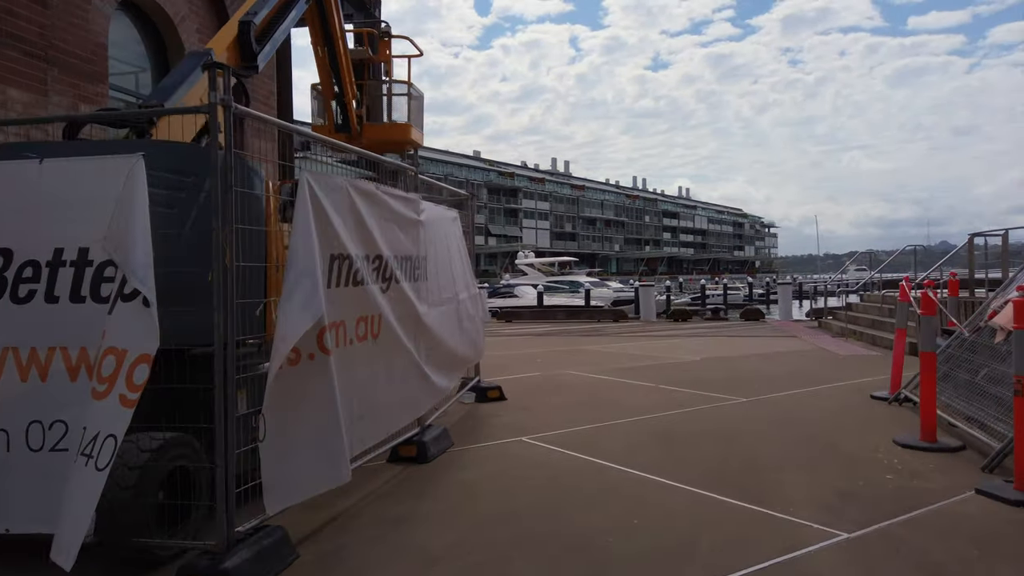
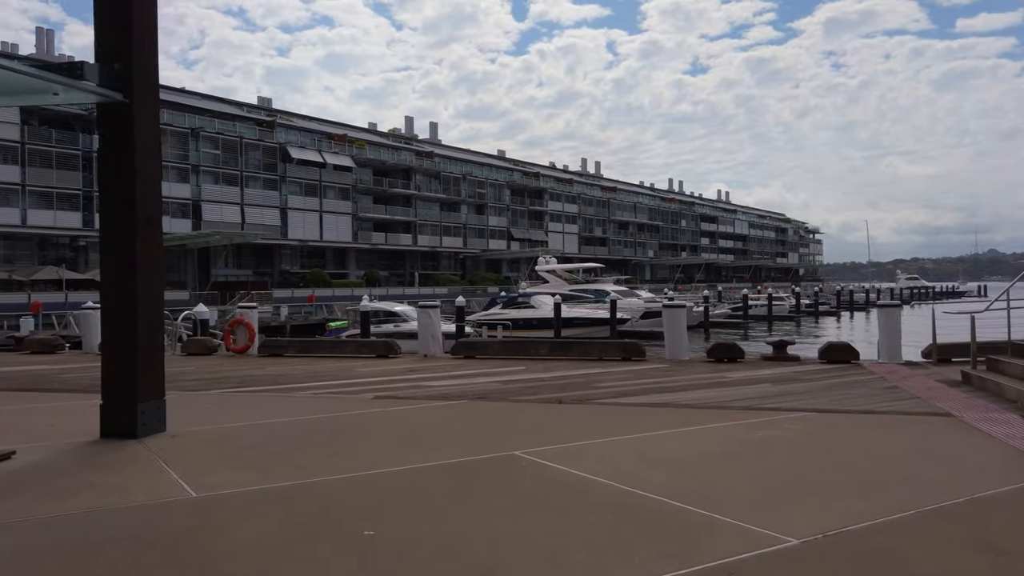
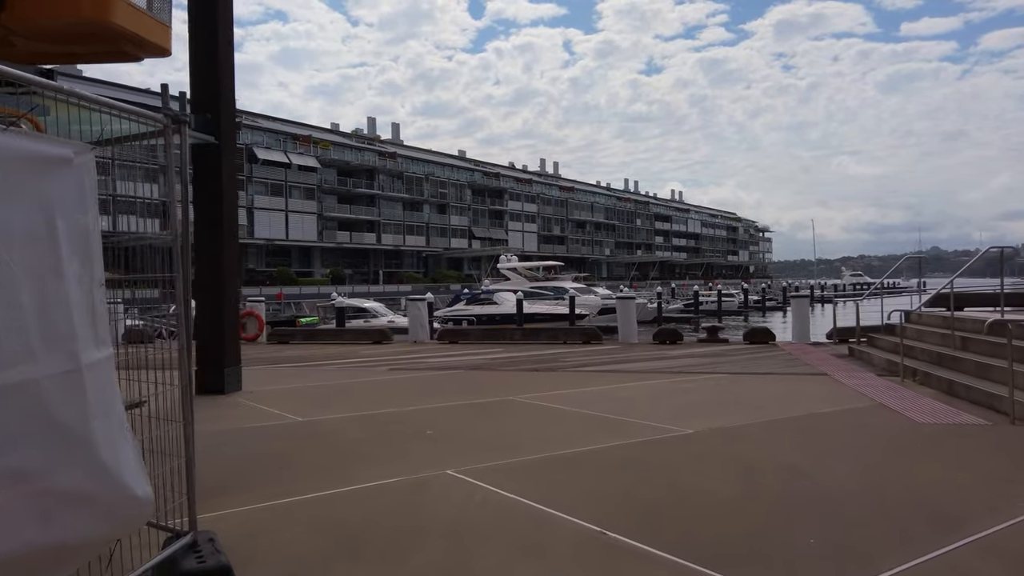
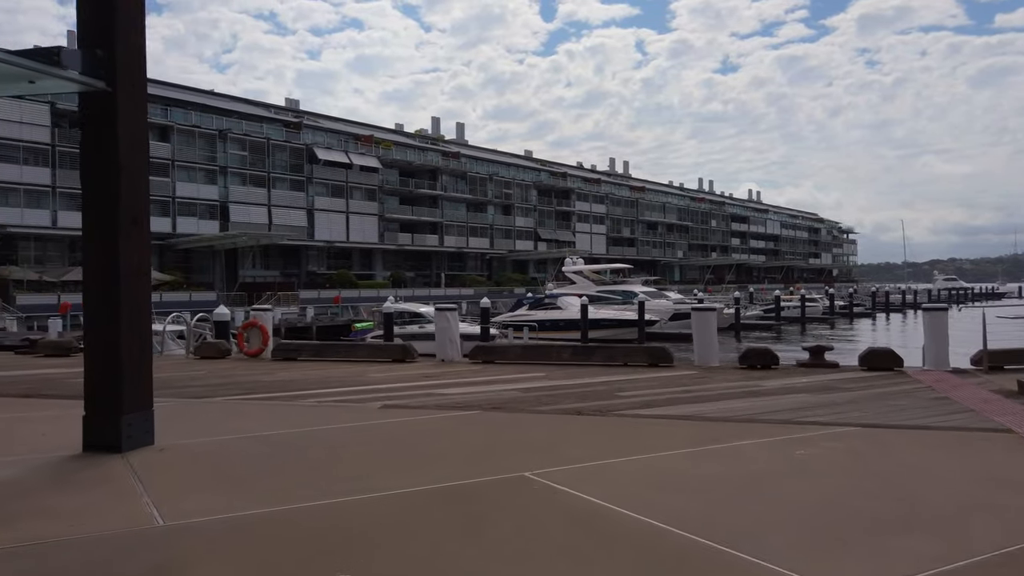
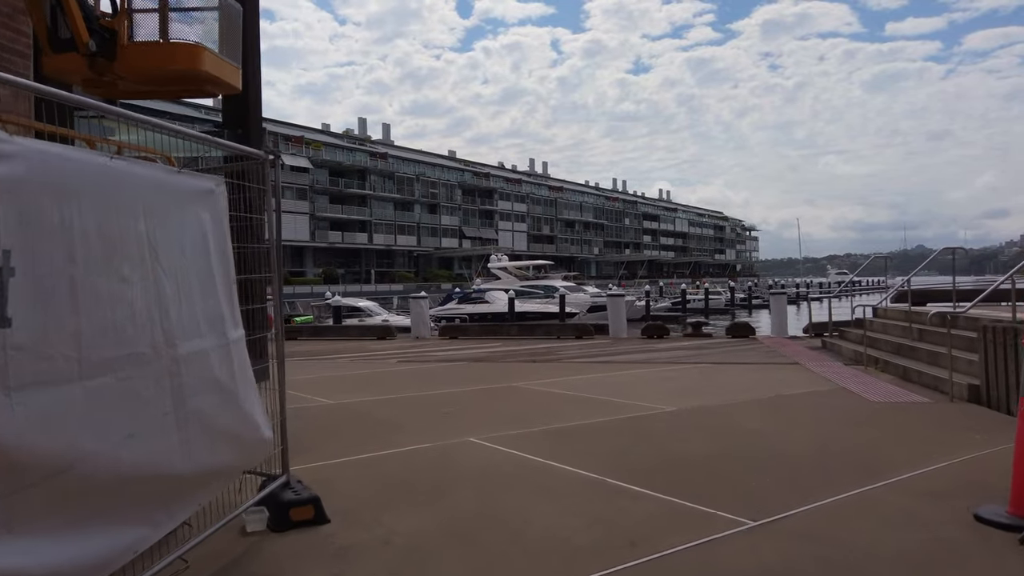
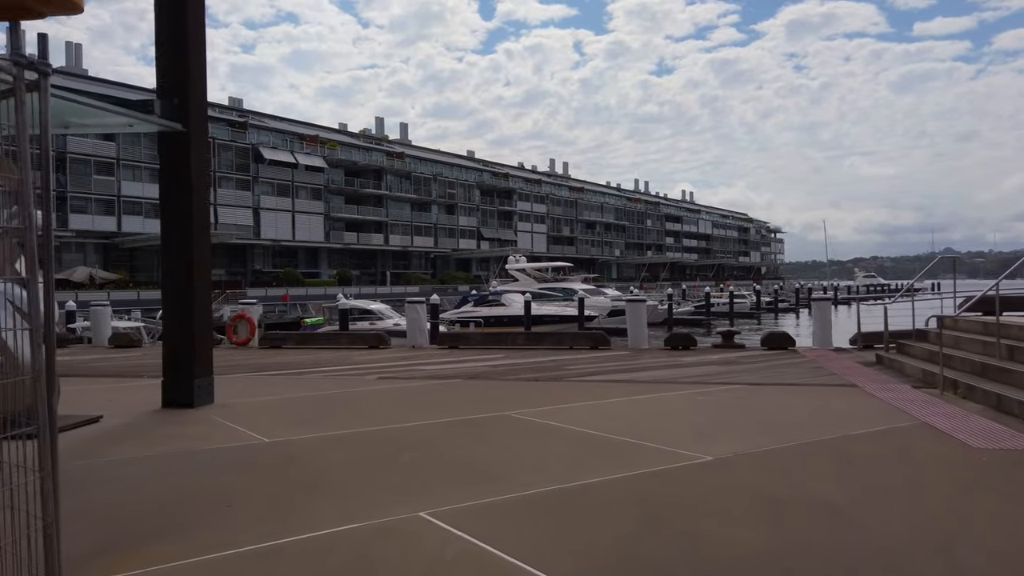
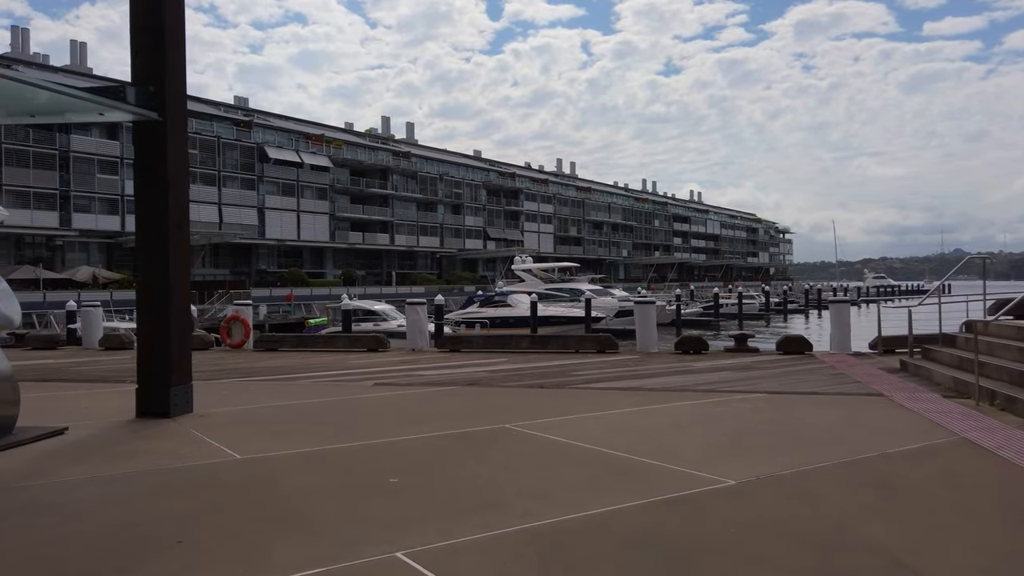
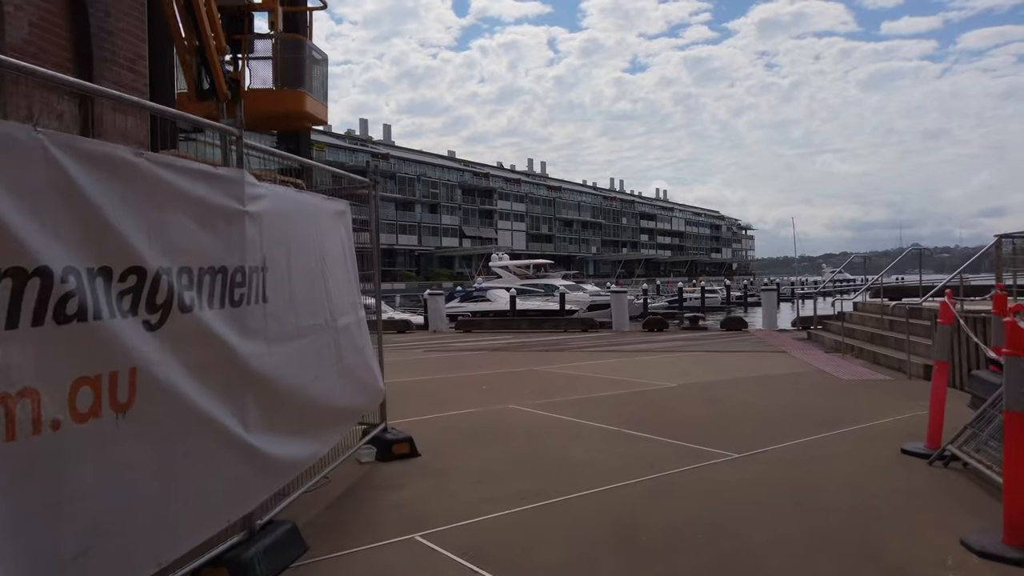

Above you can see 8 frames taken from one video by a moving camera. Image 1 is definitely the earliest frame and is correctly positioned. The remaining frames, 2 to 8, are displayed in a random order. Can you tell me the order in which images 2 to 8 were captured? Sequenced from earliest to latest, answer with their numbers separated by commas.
8, 5, 3, 6, 7, 2, 4
